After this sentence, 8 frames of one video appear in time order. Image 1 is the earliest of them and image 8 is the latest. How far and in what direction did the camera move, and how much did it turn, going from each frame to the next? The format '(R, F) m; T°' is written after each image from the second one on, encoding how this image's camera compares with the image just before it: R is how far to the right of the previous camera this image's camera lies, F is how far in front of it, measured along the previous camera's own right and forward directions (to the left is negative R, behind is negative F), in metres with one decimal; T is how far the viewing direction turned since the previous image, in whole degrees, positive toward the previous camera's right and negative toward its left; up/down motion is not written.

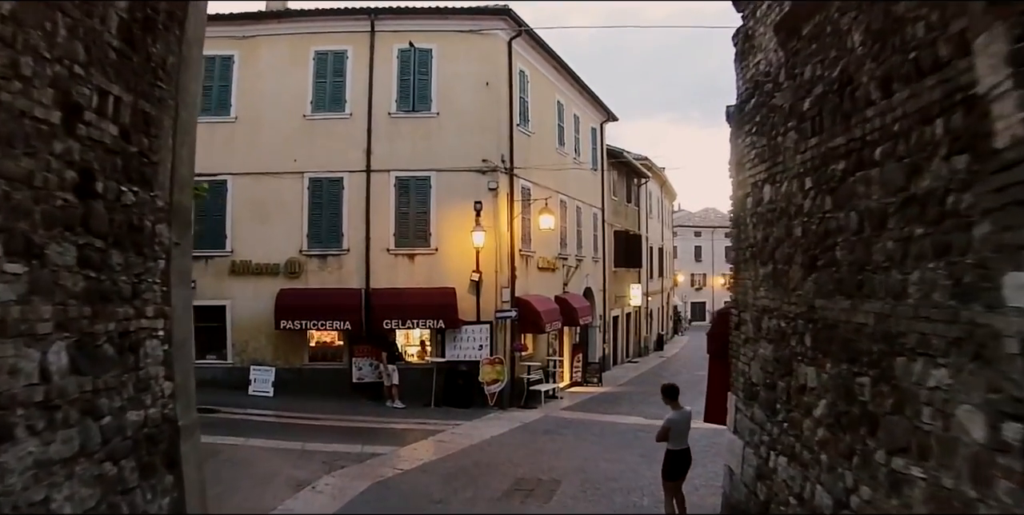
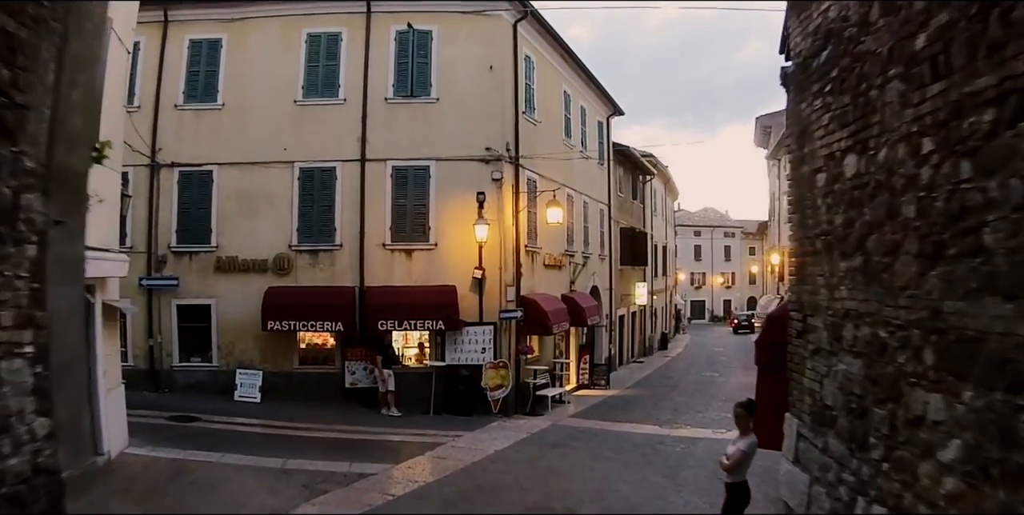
(-0.1, +1.1) m; 0°
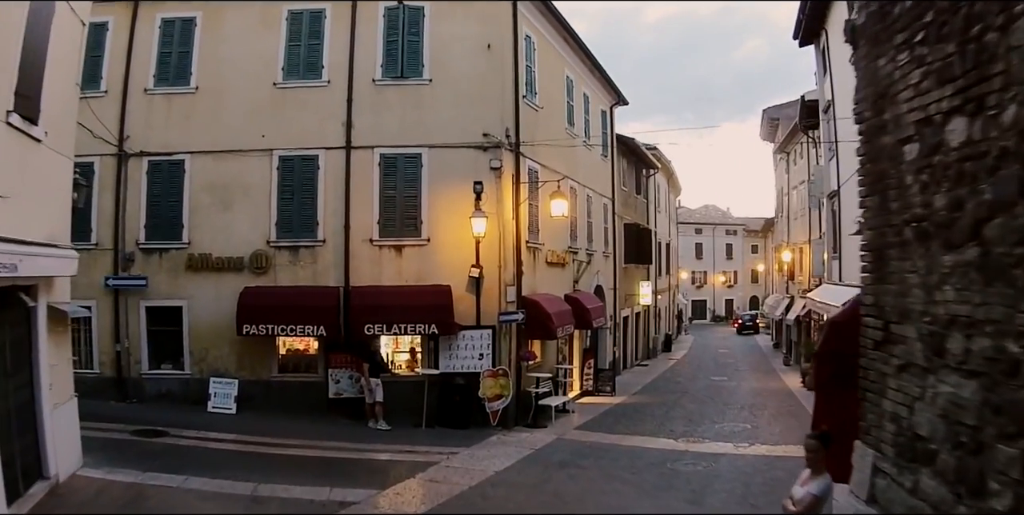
(-0.1, +1.3) m; 0°
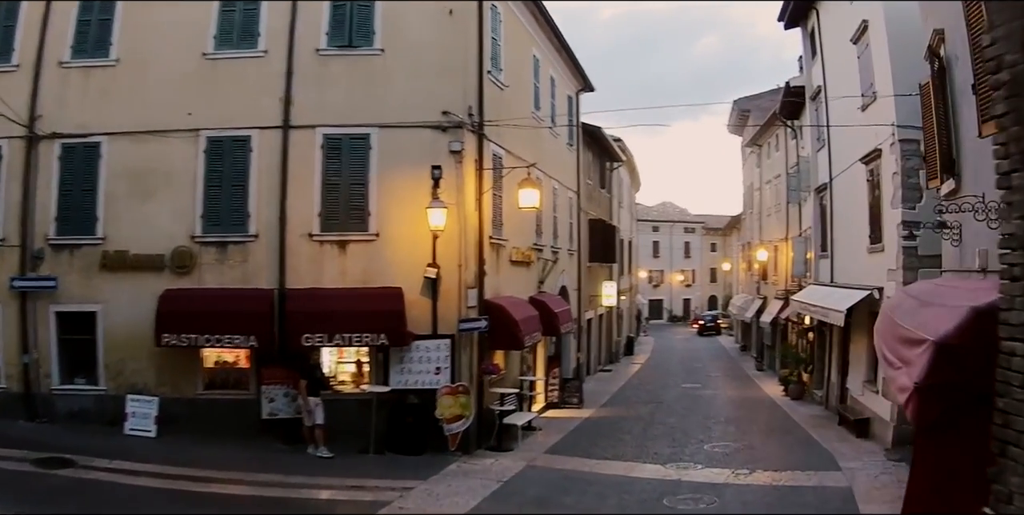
(-0.1, +1.7) m; +2°
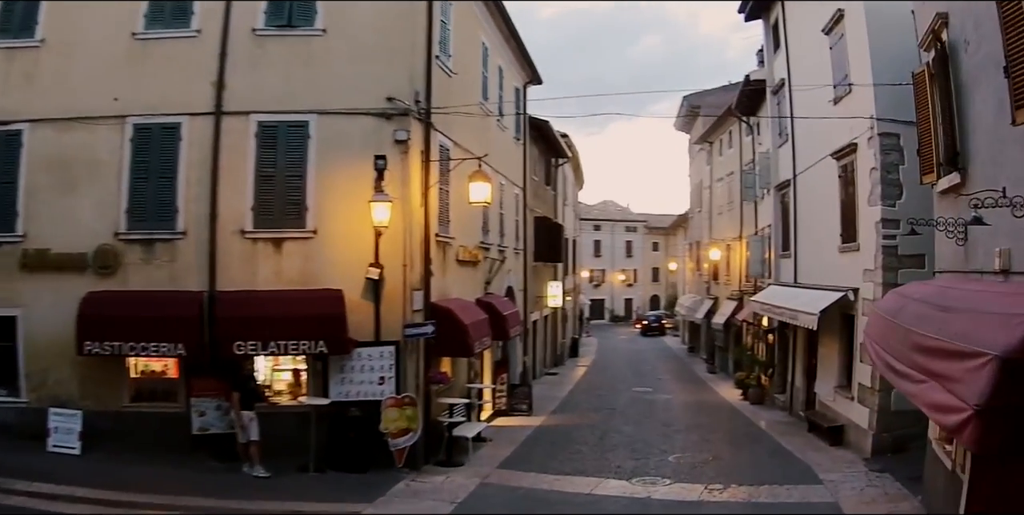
(-0.1, +0.9) m; +3°
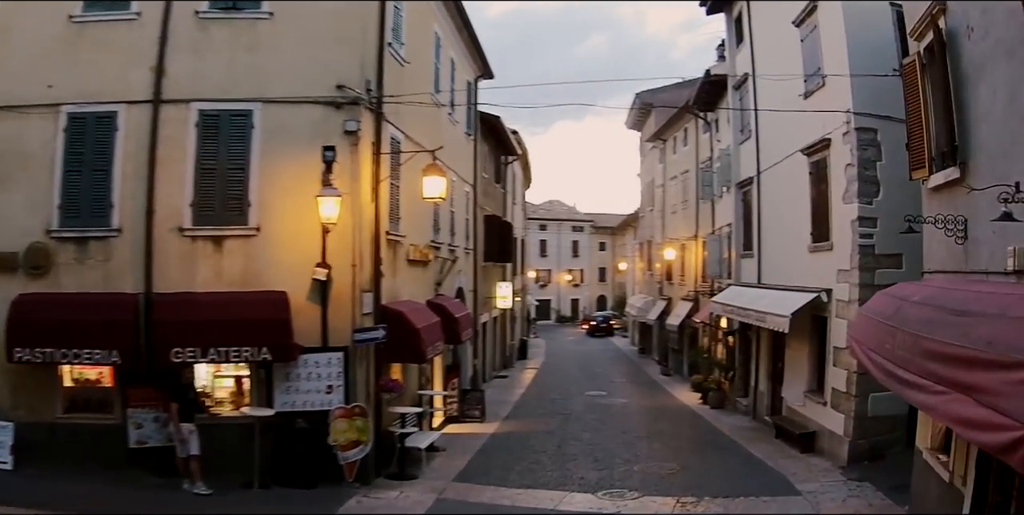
(-0.1, +0.6) m; +3°
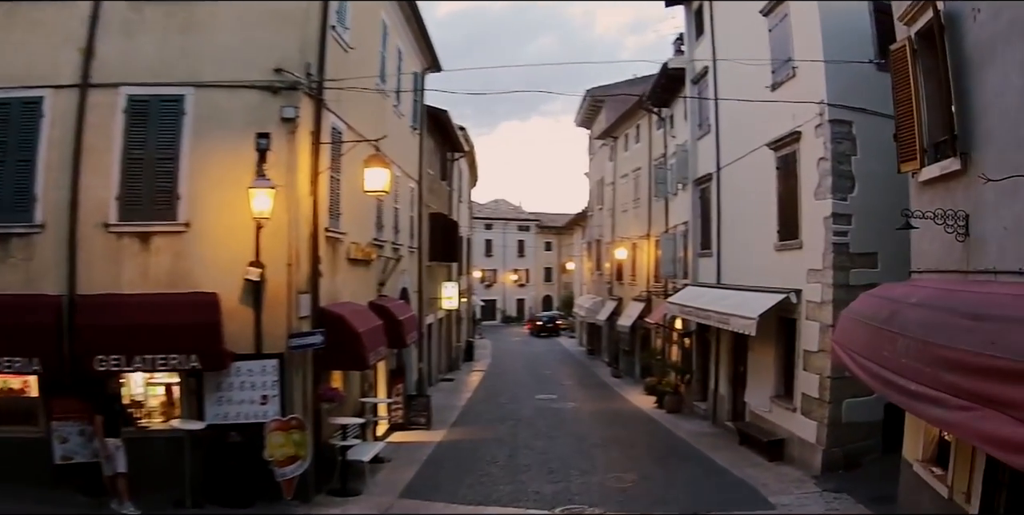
(-0.1, +0.7) m; +3°
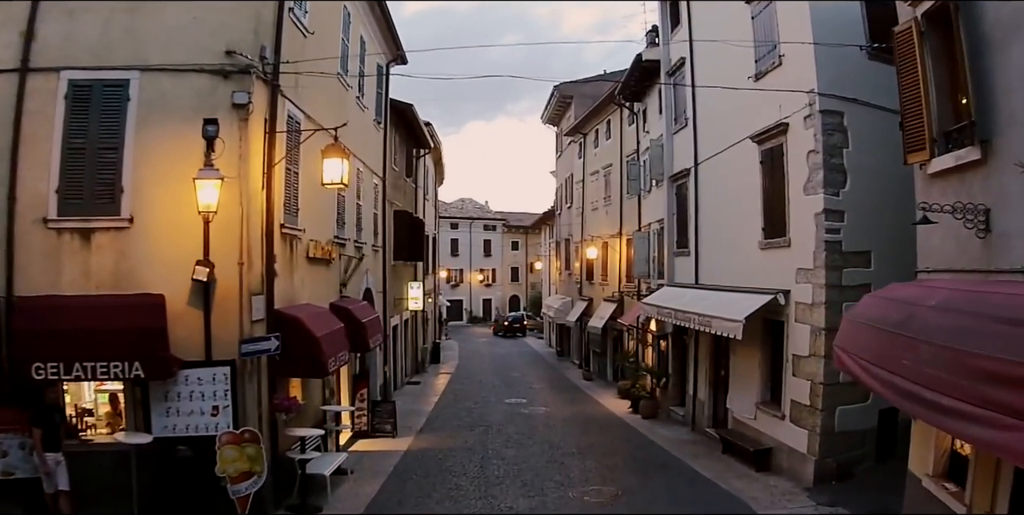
(0.0, +0.6) m; +2°
